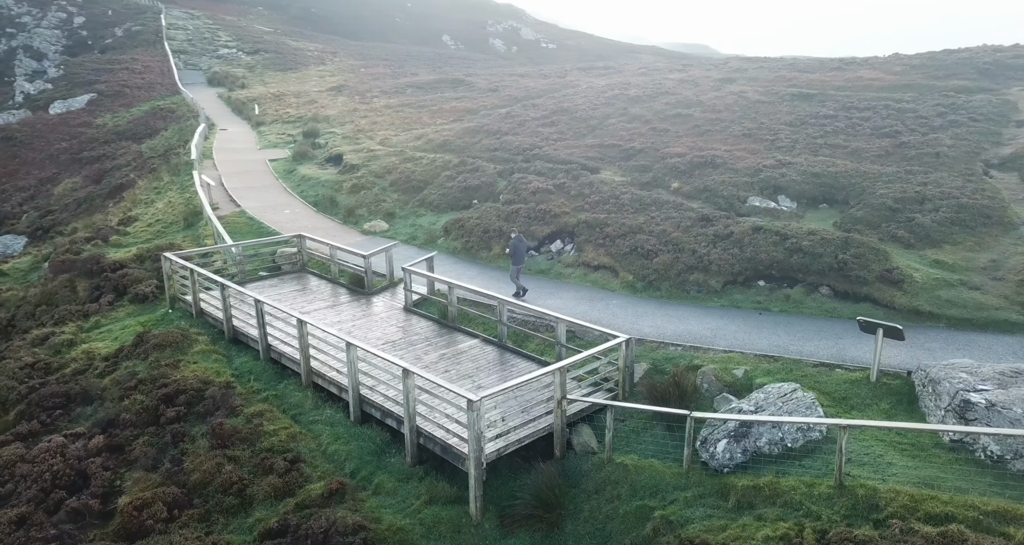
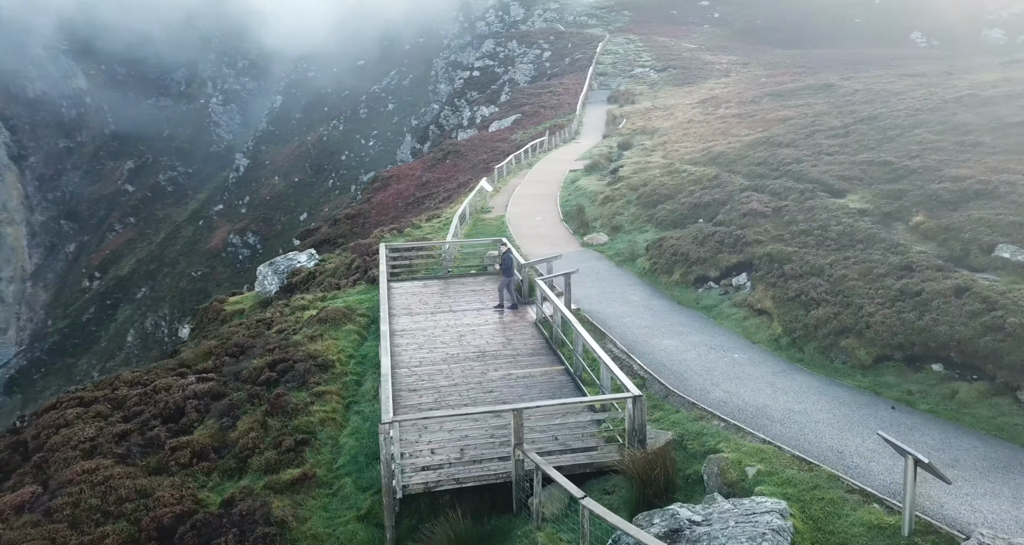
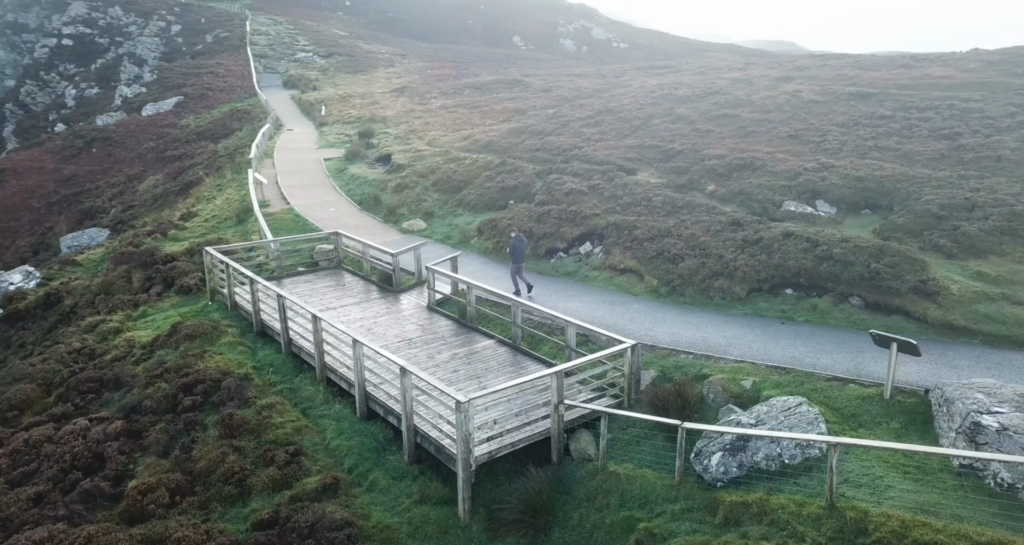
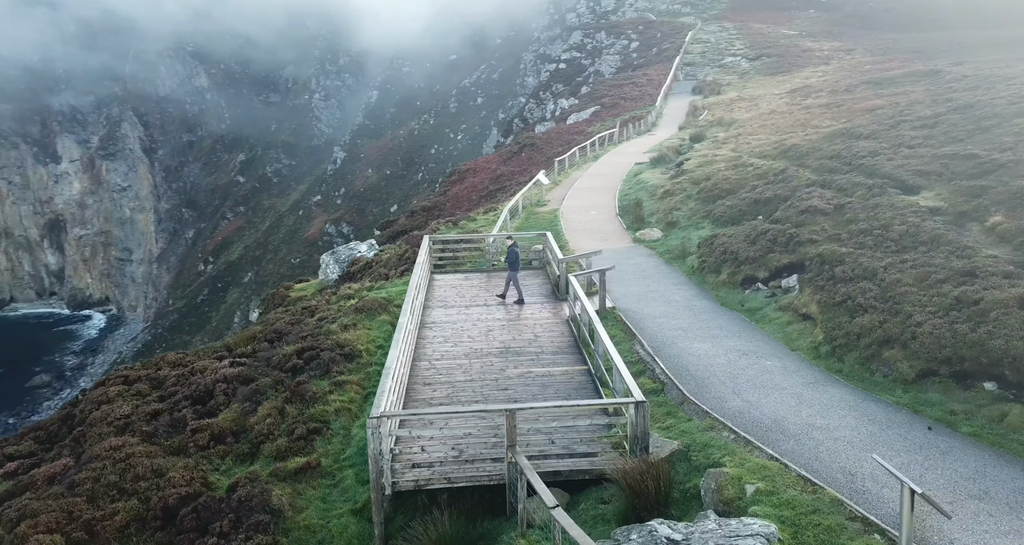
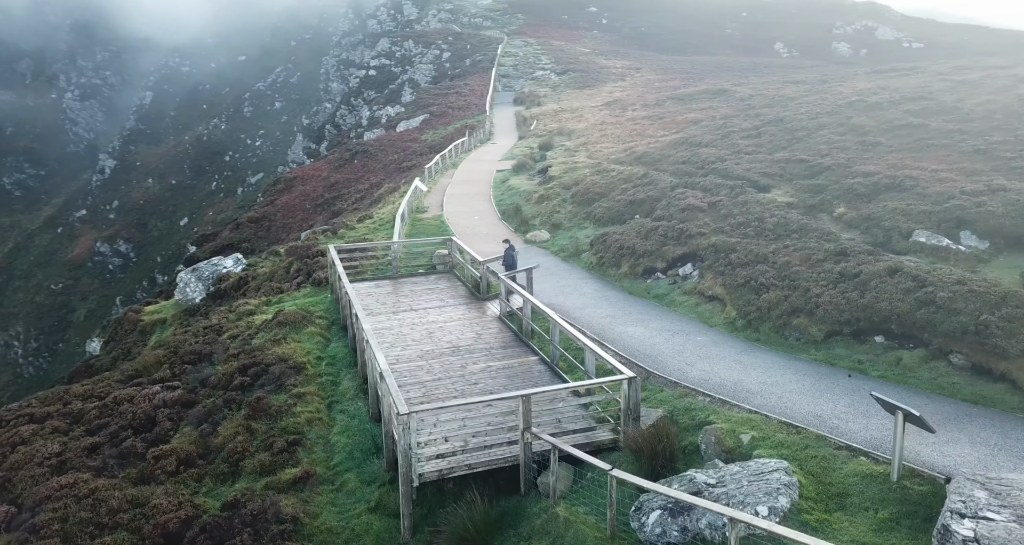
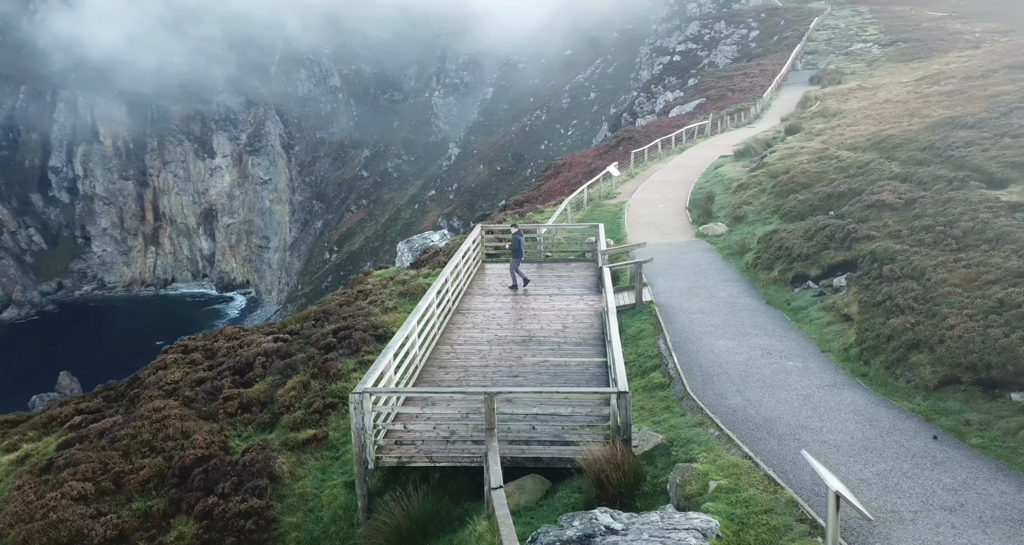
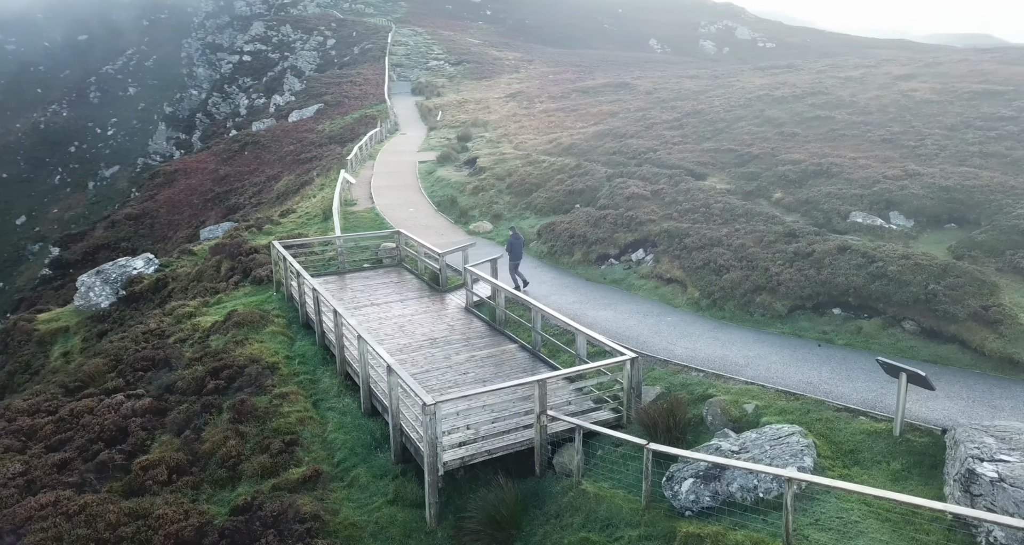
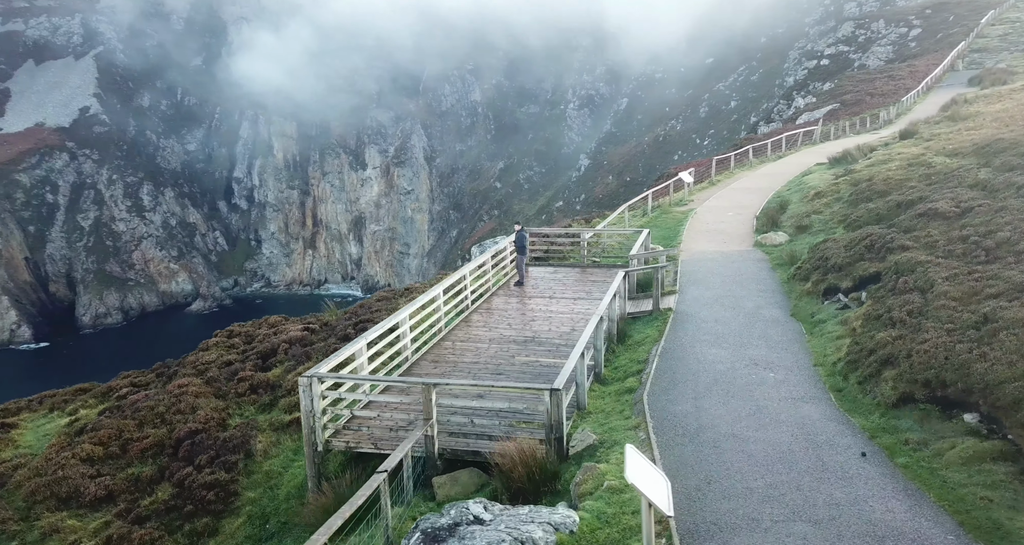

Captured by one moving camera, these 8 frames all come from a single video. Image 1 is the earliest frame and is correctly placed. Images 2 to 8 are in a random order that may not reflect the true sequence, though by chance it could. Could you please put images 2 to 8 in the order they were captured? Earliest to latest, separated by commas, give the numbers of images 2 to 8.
3, 7, 5, 2, 4, 6, 8
